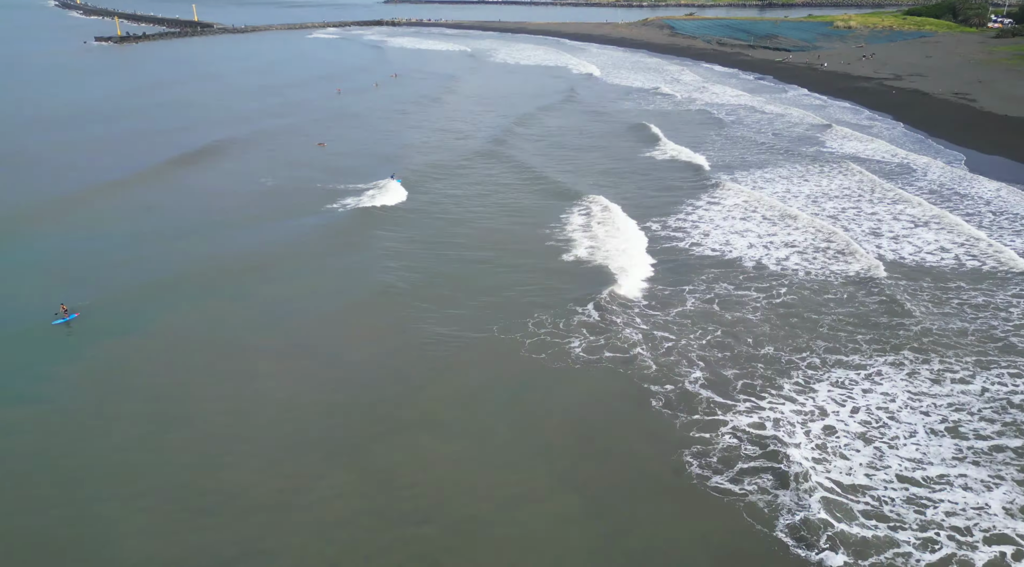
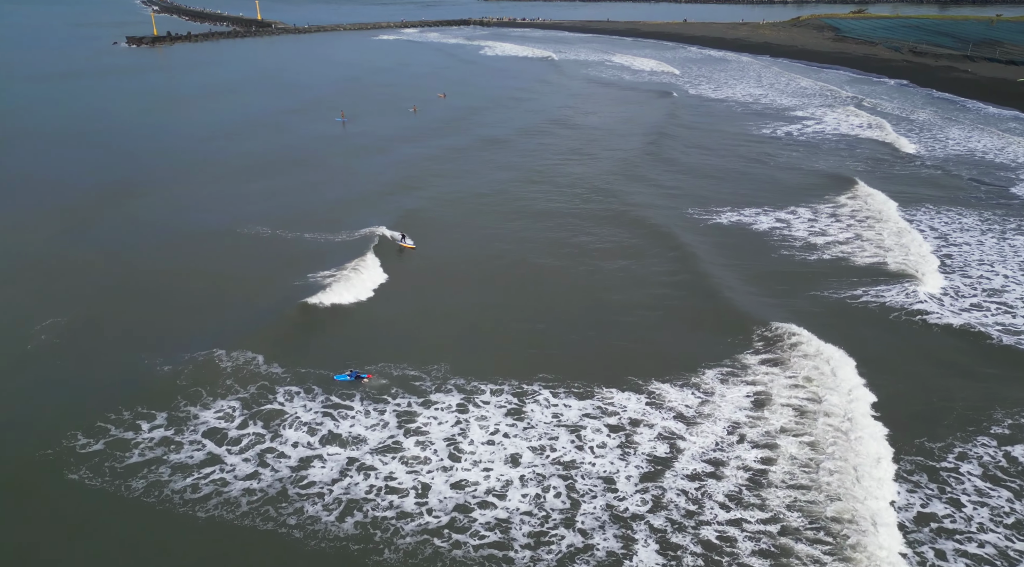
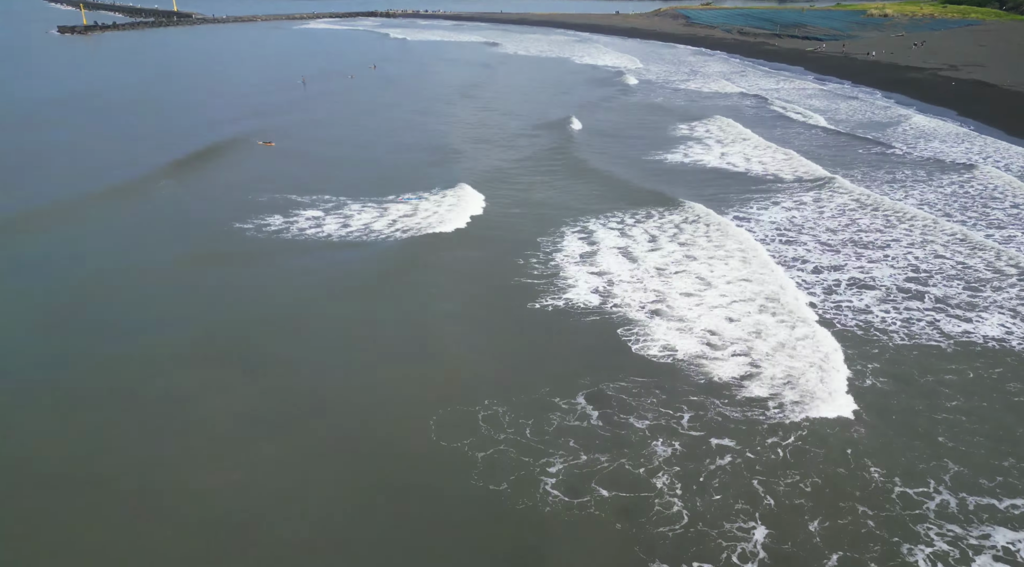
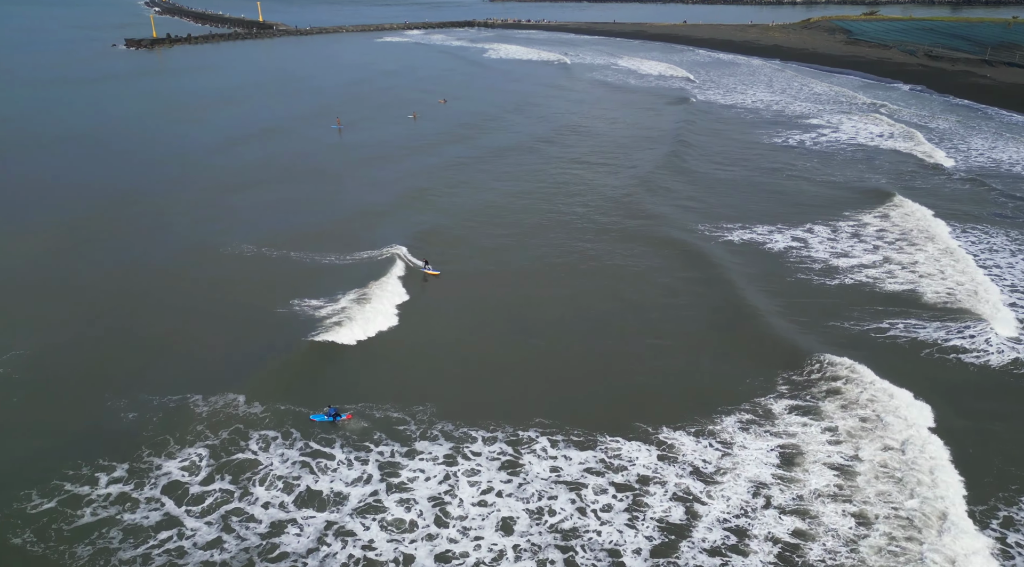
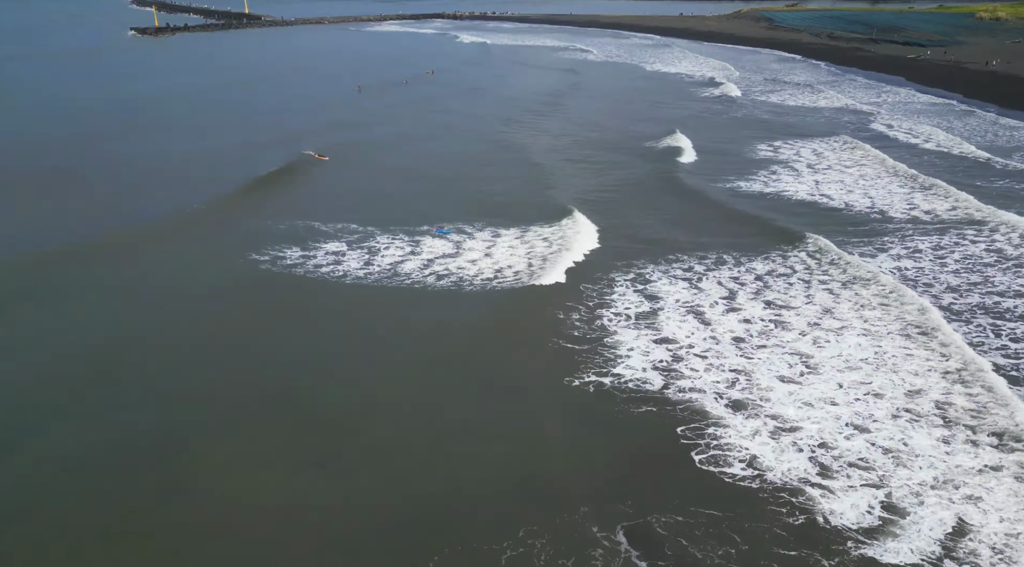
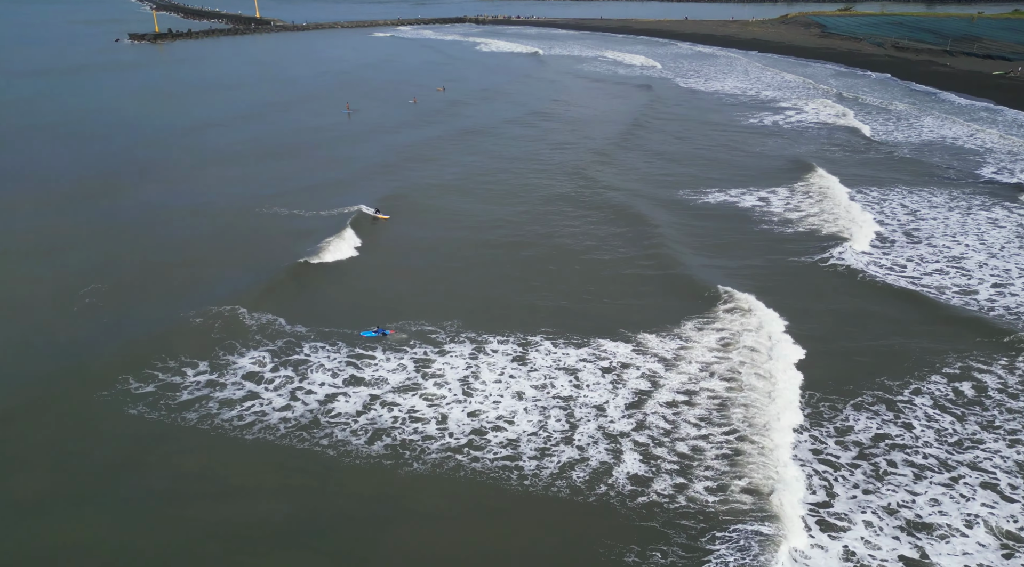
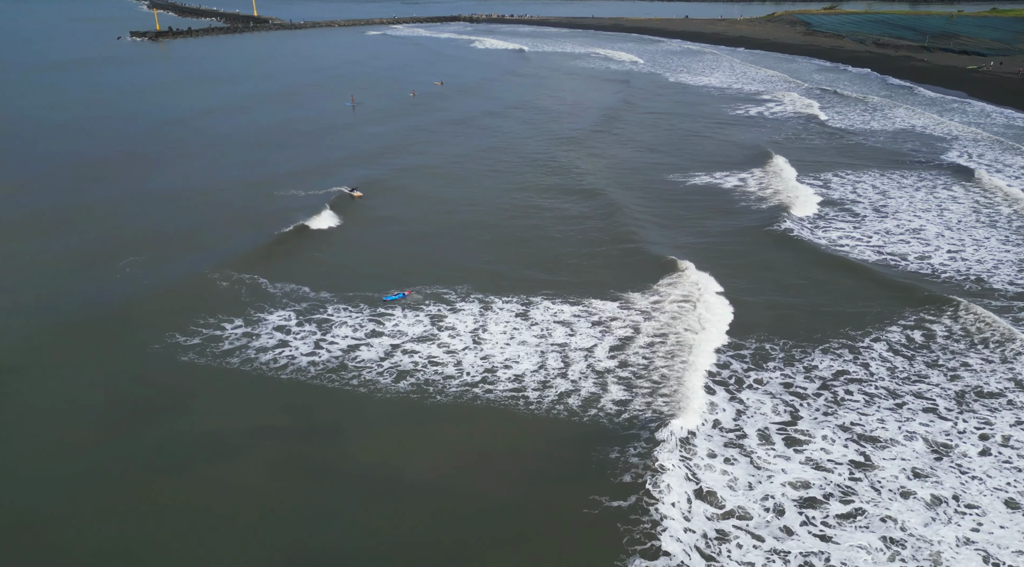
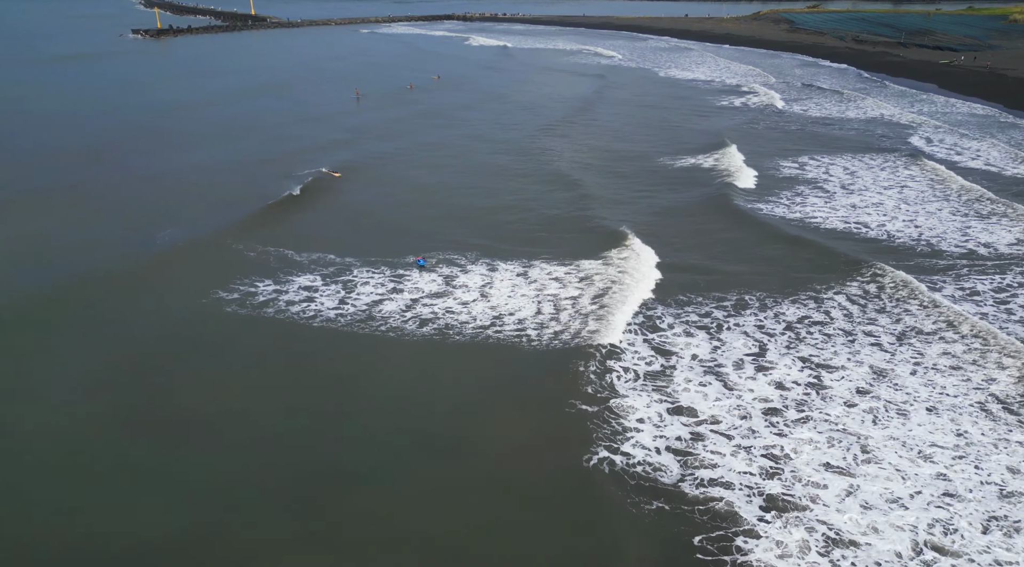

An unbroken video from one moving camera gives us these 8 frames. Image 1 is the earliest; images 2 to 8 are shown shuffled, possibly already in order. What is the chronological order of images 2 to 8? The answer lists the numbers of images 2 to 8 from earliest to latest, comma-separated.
3, 5, 8, 7, 6, 2, 4
